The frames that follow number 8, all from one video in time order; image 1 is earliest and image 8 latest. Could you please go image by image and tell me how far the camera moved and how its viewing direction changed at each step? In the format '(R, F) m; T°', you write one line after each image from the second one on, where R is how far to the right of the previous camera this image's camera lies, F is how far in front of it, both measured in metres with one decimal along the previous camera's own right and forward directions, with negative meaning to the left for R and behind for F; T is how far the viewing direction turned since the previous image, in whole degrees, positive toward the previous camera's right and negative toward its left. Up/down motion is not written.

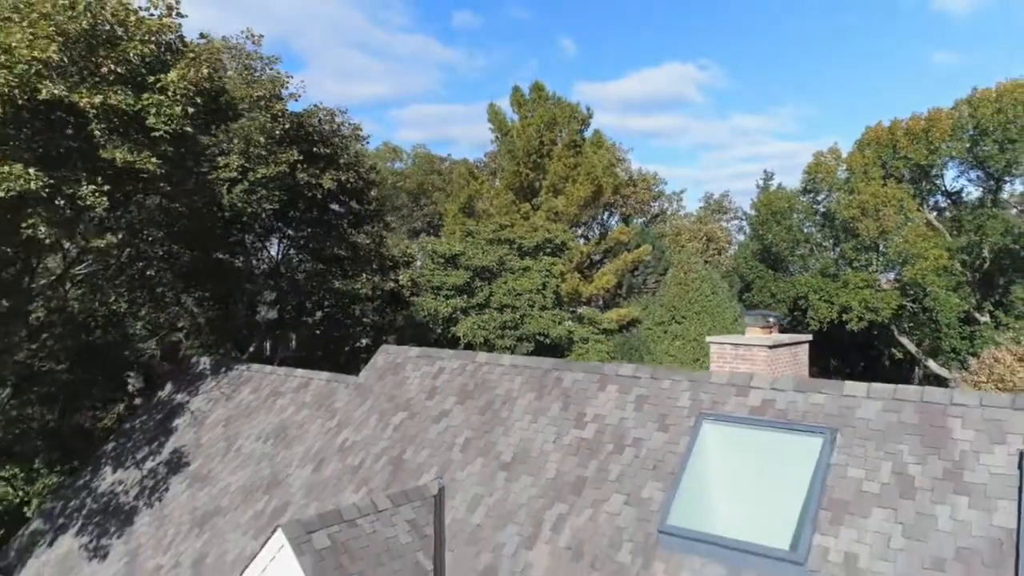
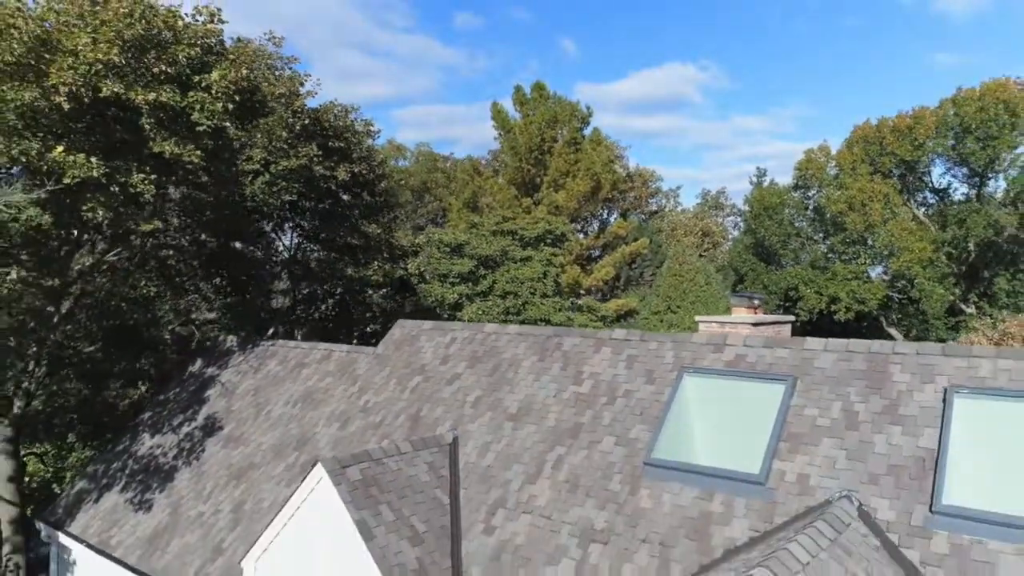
(-0.1, -1.4) m; 0°
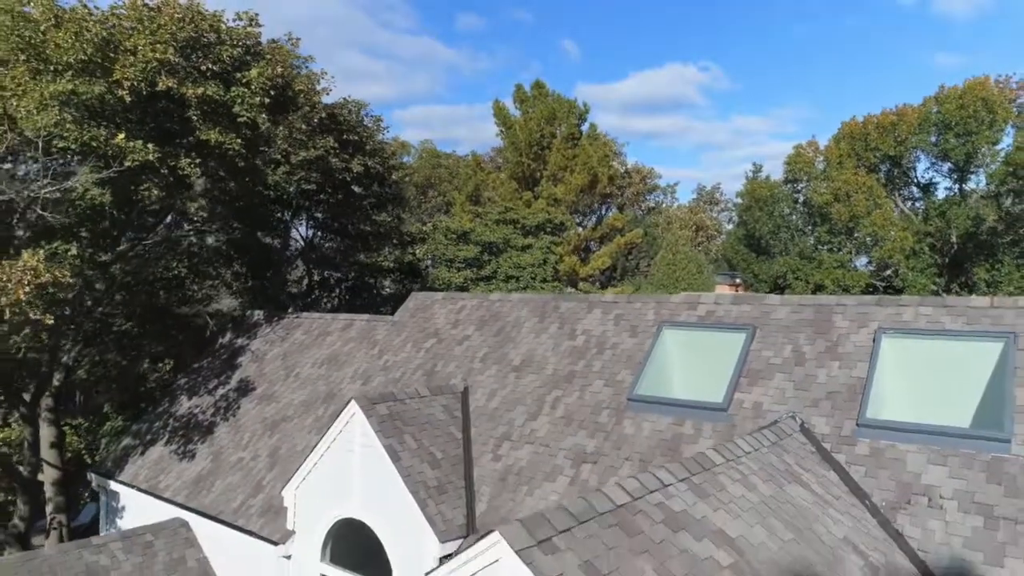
(-0.1, -1.7) m; 0°
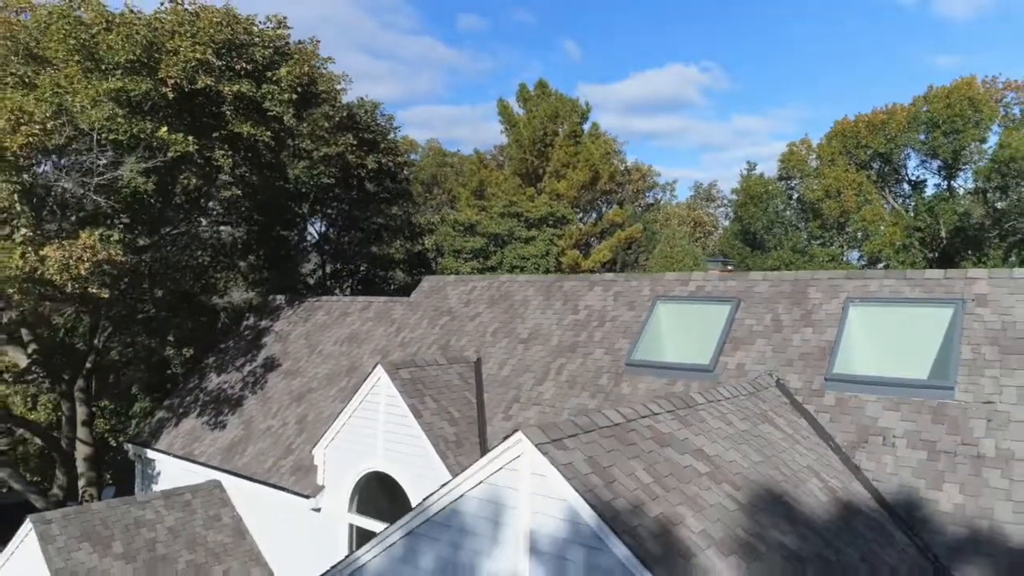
(-0.2, -1.3) m; 0°
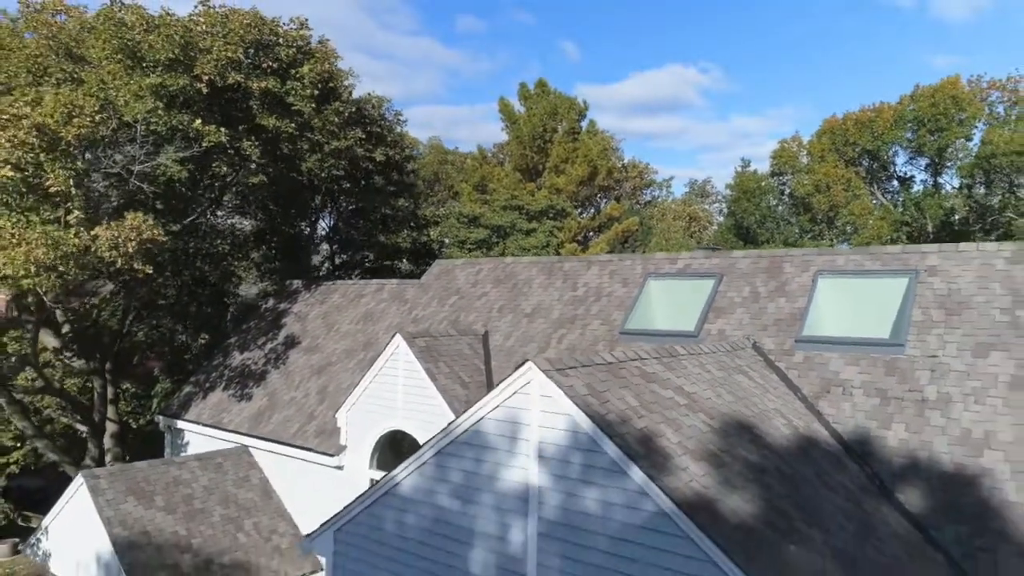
(-0.1, -1.4) m; 0°
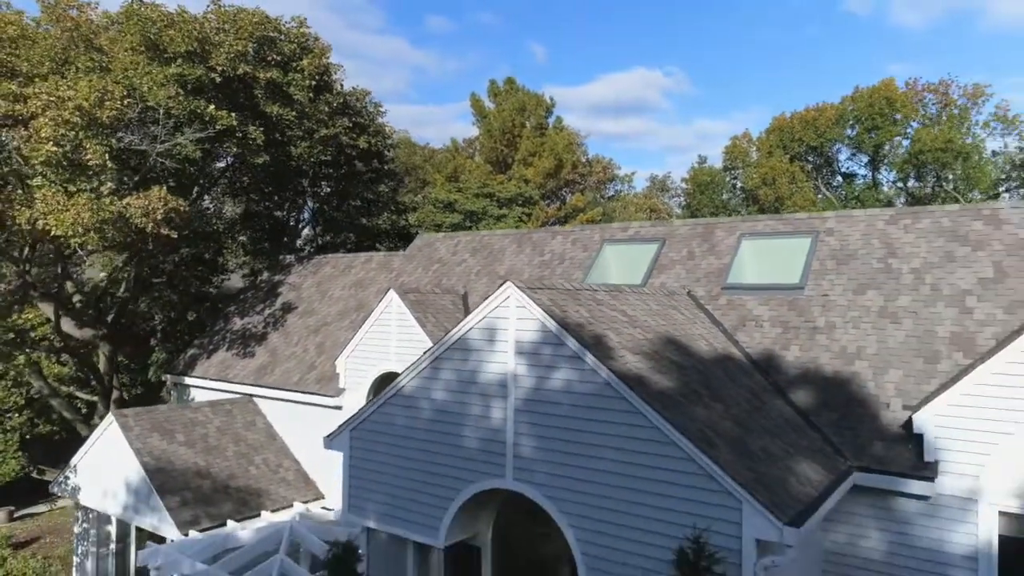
(-0.2, -2.5) m; +3°
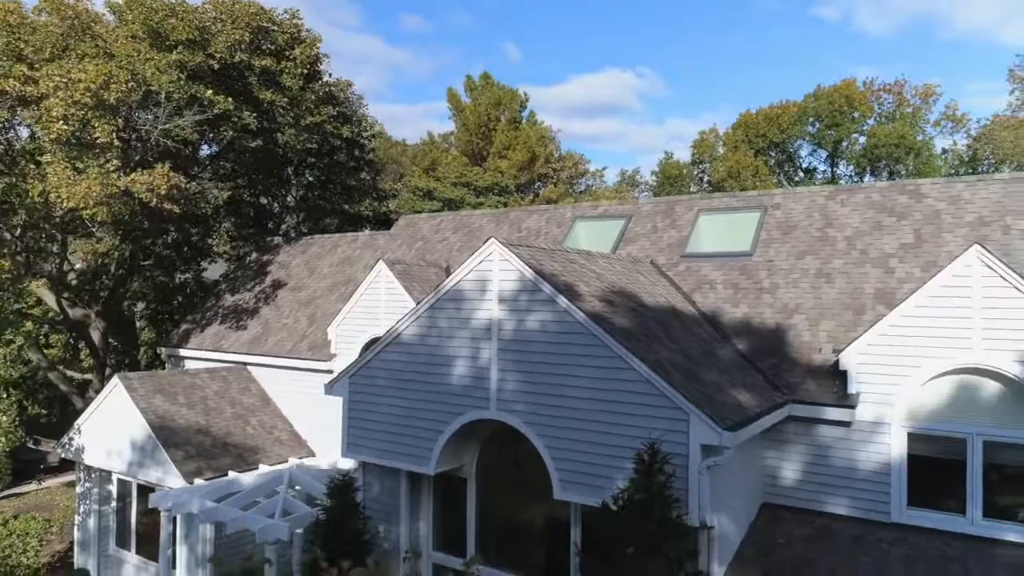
(-0.2, -1.5) m; +2°
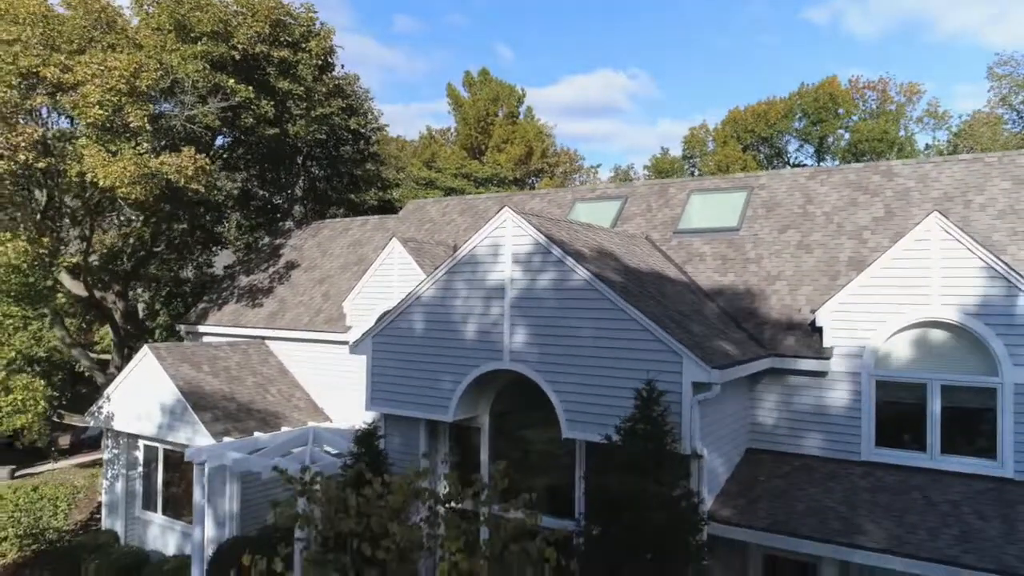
(-0.3, -1.3) m; +1°
